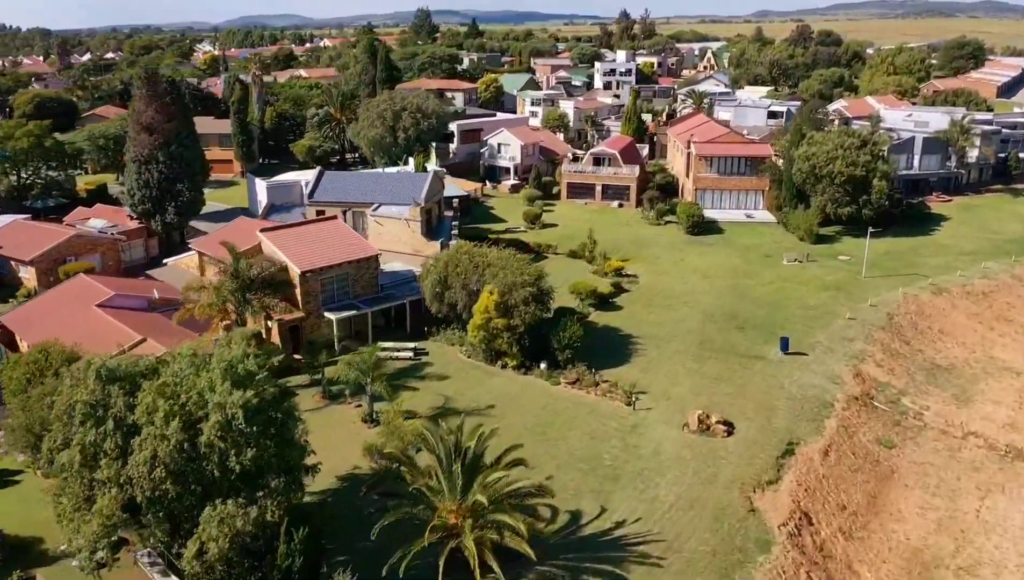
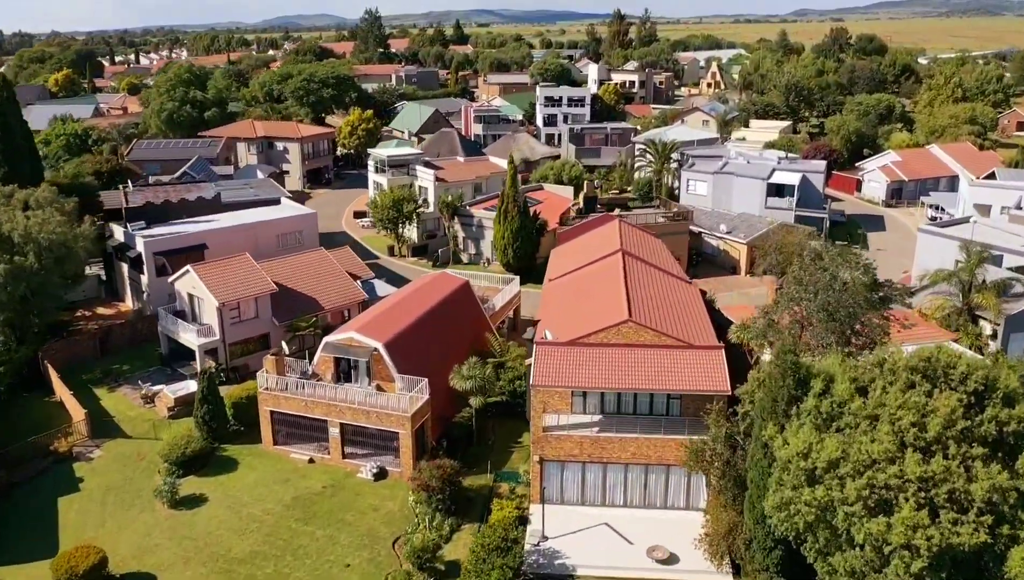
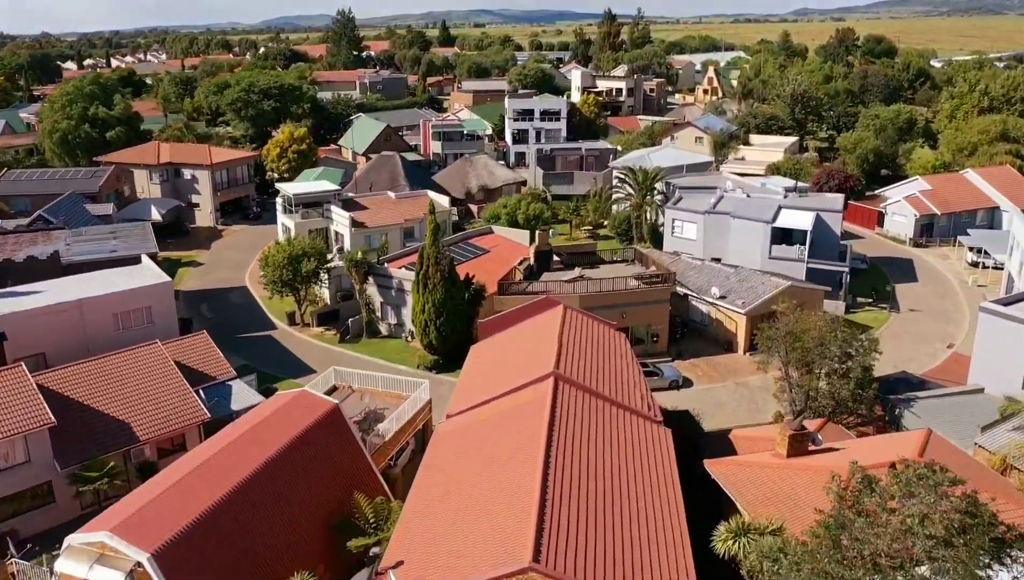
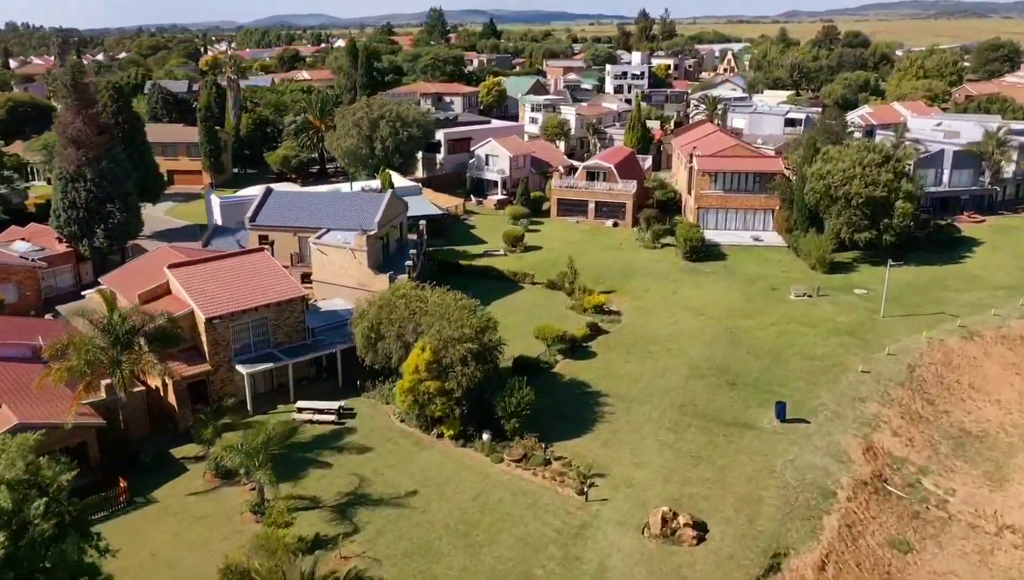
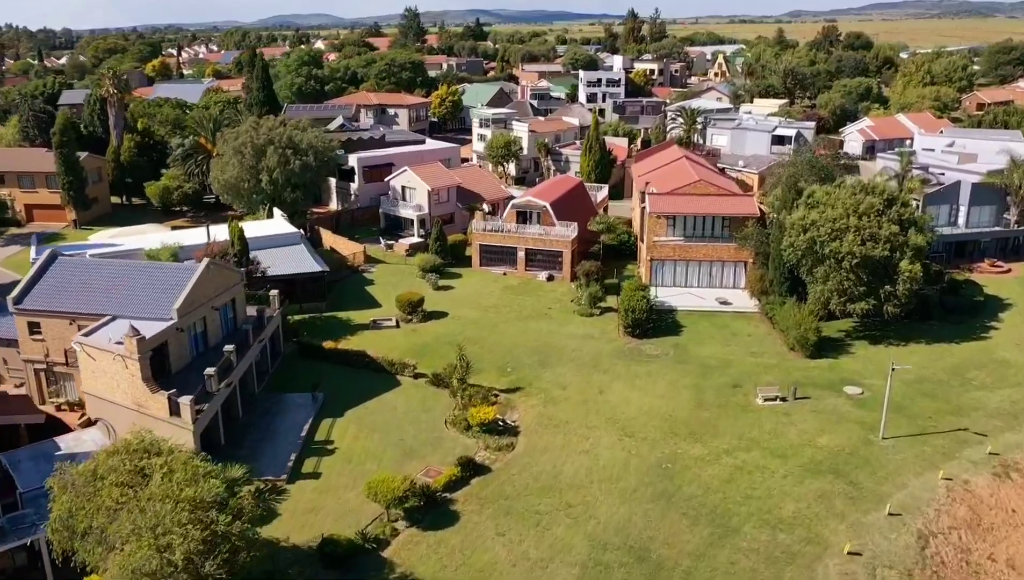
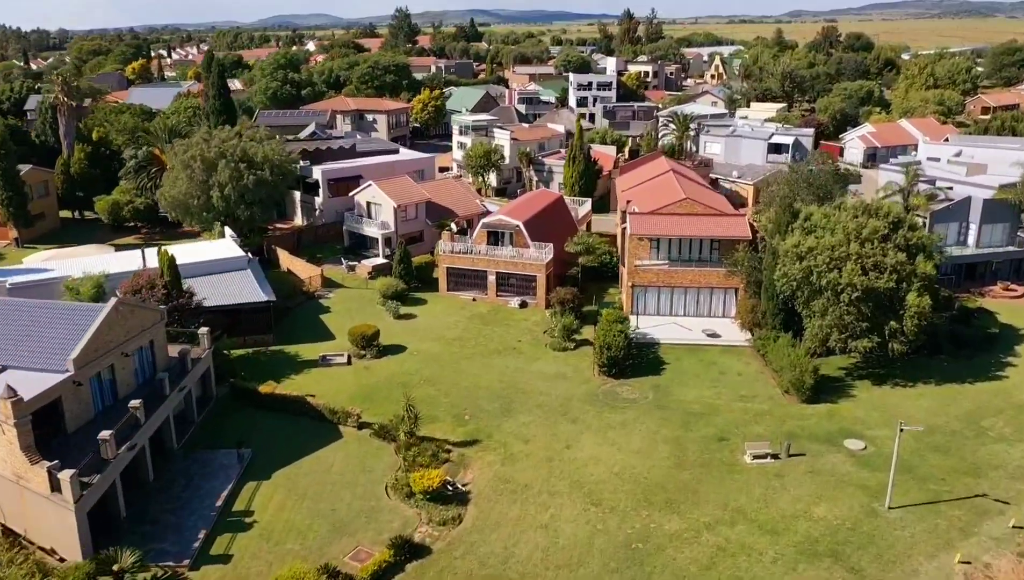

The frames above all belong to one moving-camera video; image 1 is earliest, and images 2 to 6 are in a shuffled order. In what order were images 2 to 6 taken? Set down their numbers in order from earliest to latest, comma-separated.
4, 5, 6, 2, 3
